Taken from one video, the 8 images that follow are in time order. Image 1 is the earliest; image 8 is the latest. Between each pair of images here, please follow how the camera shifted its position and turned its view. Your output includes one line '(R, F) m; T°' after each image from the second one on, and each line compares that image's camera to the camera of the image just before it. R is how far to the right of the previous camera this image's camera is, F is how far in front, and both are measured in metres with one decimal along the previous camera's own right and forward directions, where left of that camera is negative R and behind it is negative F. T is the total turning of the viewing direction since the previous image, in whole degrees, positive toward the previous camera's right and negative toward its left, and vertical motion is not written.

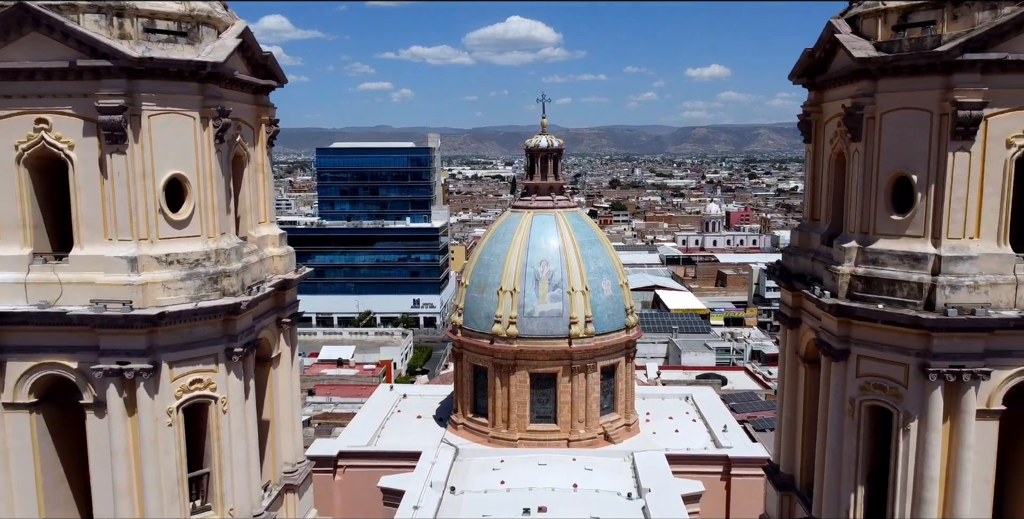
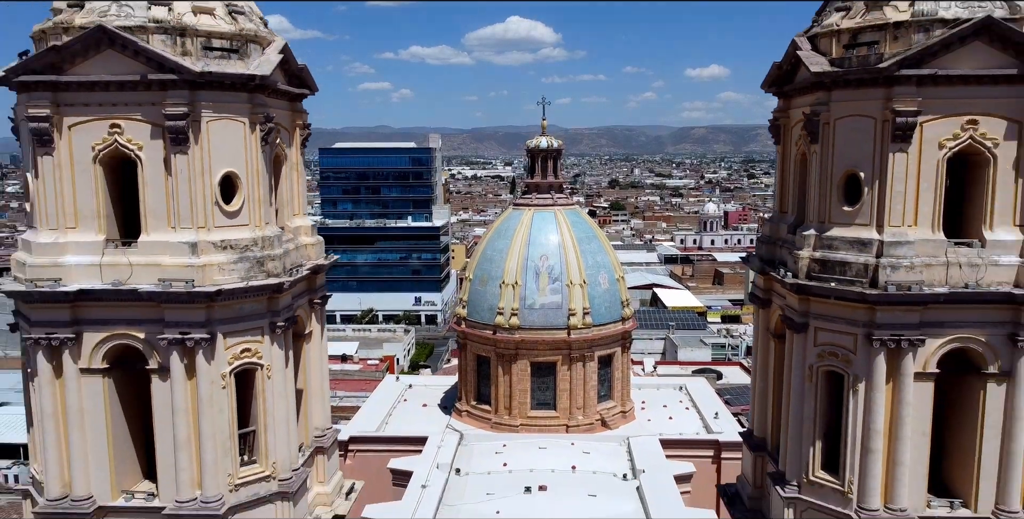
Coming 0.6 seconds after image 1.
(-0.1, -1.5) m; 0°
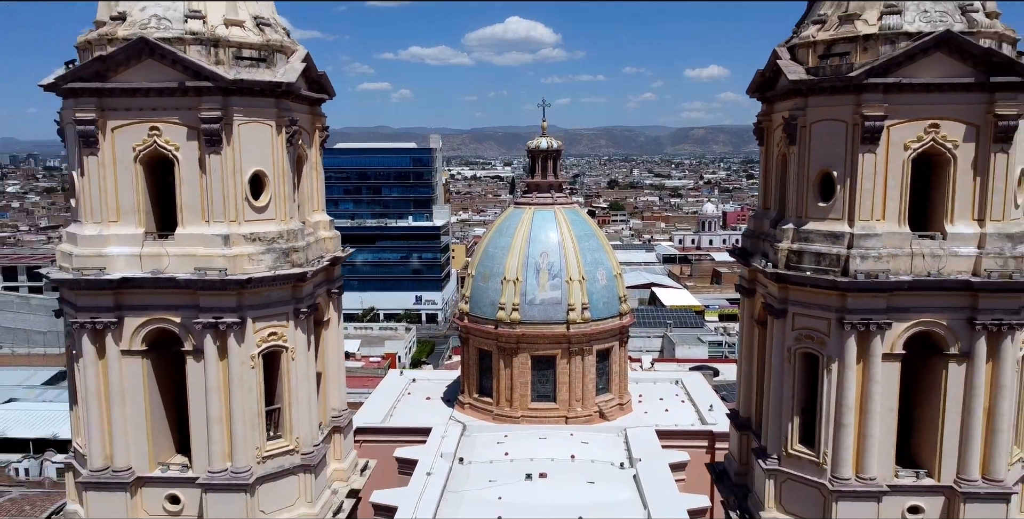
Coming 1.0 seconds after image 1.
(-0.1, -1.0) m; 0°
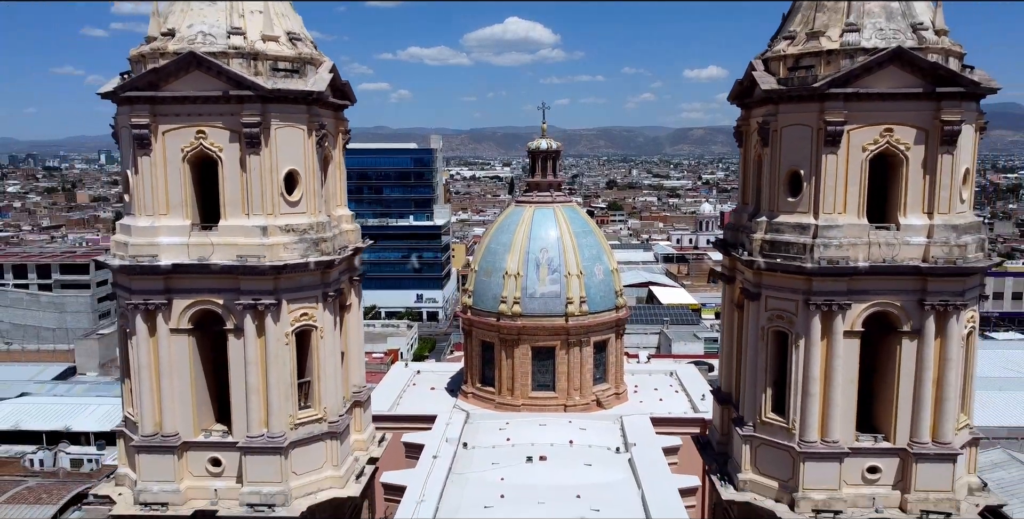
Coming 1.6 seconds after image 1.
(-0.1, -1.5) m; 0°
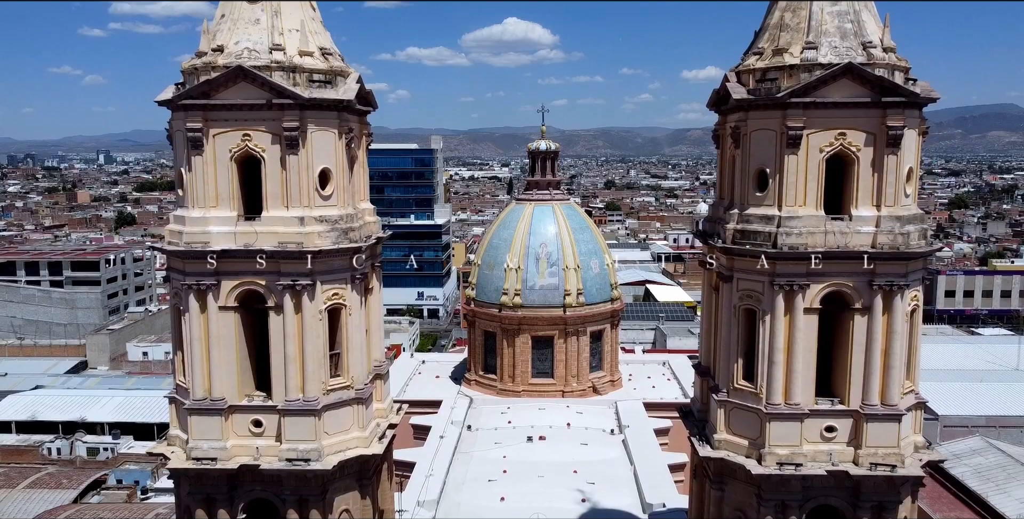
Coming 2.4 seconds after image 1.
(-0.1, -1.9) m; 0°
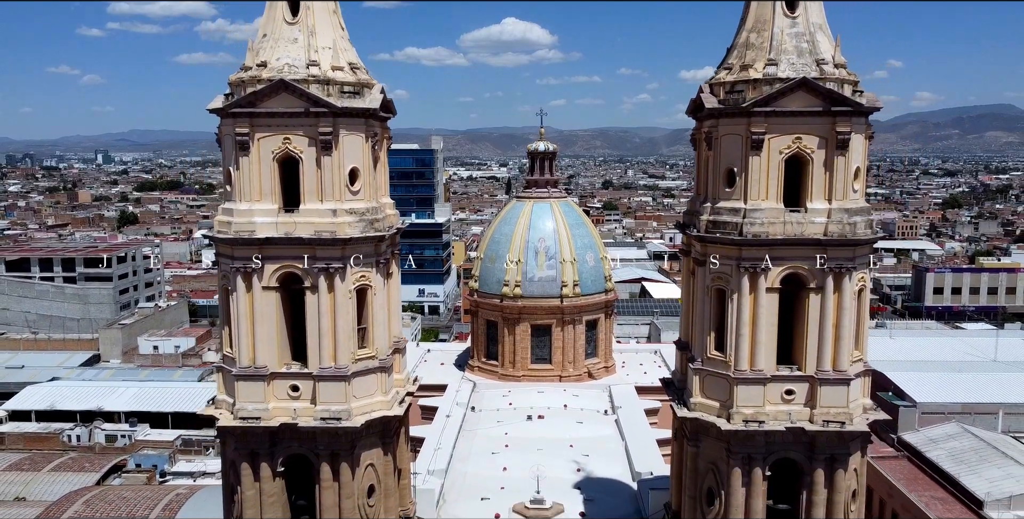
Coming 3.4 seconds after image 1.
(-0.1, -2.4) m; 0°
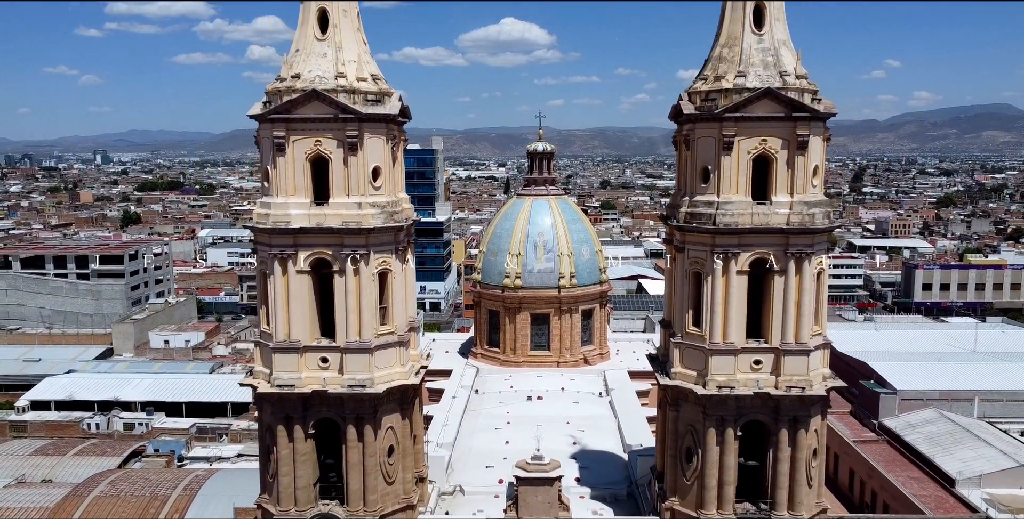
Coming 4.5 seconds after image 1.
(-0.1, -2.4) m; 0°
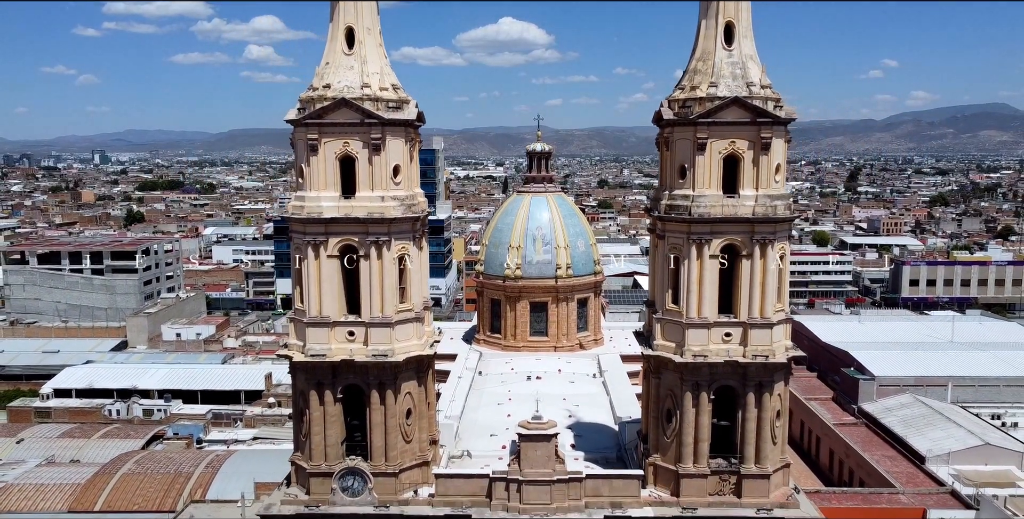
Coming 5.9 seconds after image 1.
(-0.1, -2.9) m; 0°
